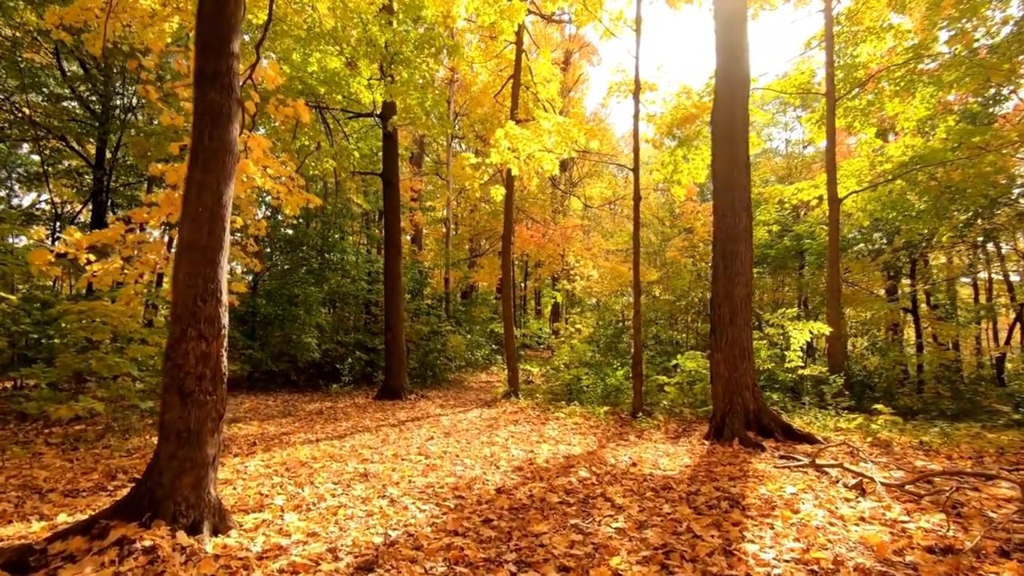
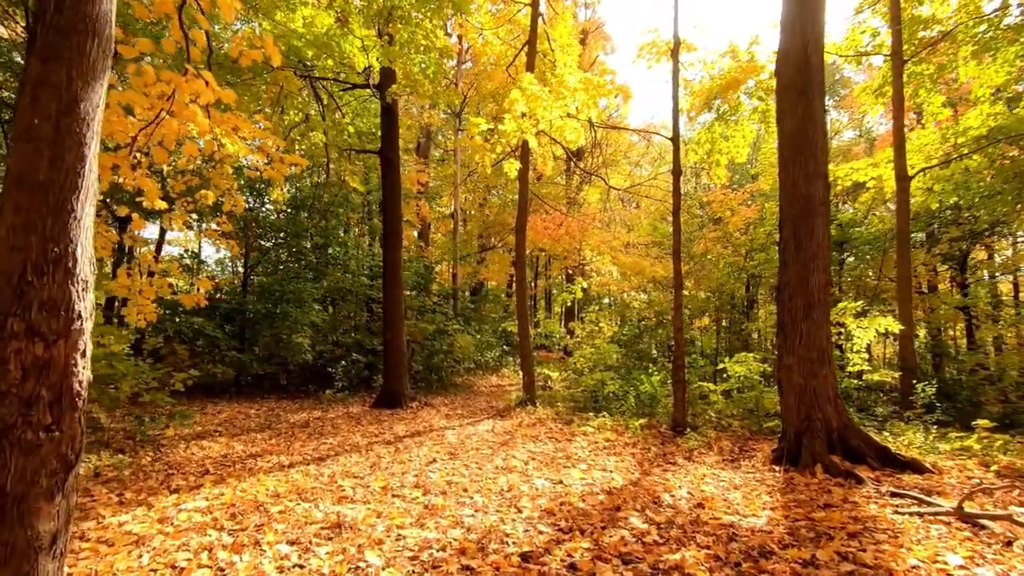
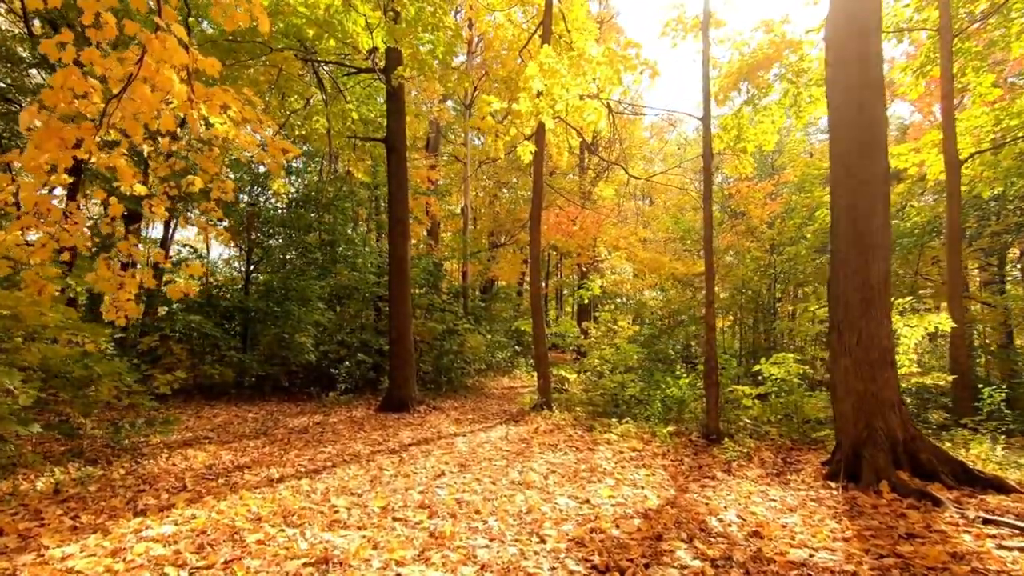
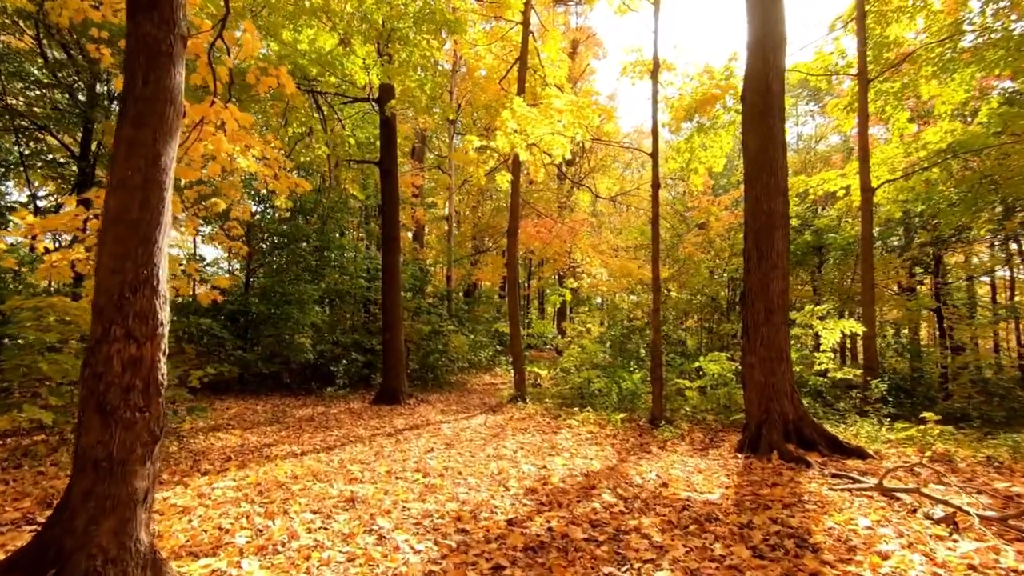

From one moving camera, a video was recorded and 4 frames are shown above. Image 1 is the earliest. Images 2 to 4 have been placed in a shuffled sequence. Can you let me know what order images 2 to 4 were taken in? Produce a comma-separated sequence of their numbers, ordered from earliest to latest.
4, 2, 3
